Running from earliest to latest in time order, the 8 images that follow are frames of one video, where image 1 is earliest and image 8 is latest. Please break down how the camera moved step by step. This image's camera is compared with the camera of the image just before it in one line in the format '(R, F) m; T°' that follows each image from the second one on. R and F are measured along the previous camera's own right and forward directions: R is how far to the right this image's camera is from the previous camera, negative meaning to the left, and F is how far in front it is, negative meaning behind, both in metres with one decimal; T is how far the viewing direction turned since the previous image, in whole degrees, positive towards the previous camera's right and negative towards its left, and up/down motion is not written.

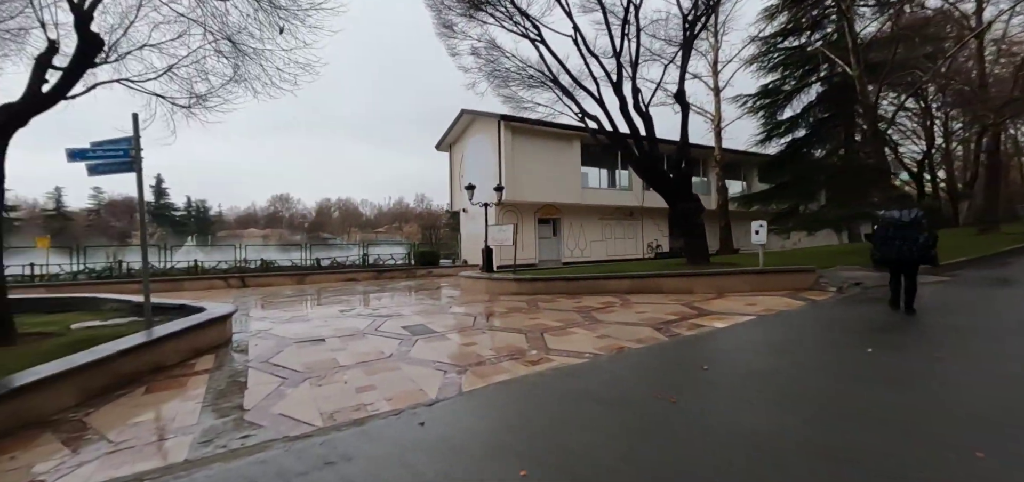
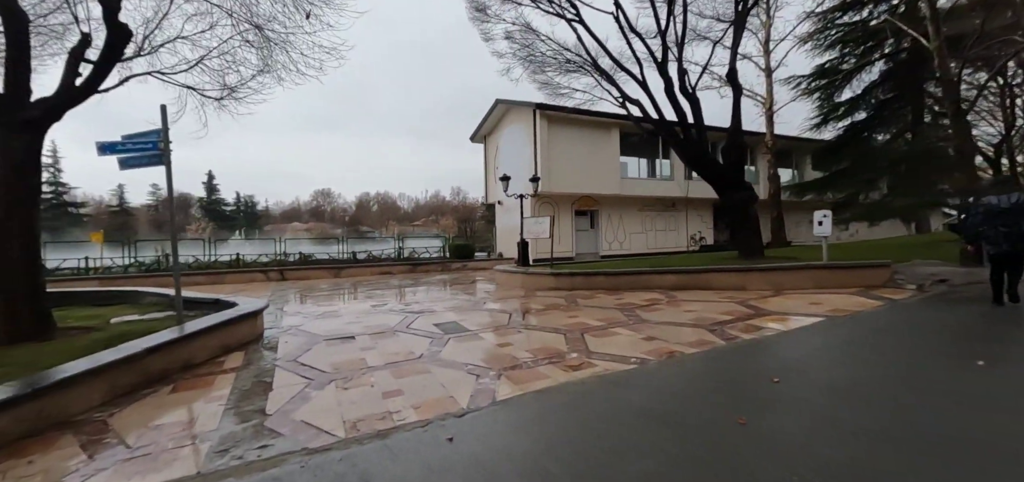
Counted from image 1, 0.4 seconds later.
(0.0, +0.5) m; -5°
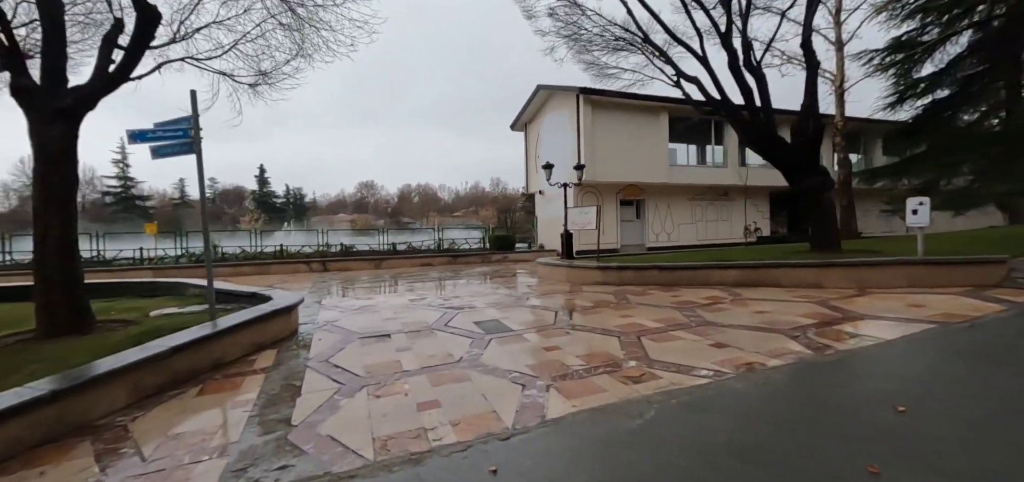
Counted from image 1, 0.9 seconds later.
(-0.1, +0.6) m; -5°
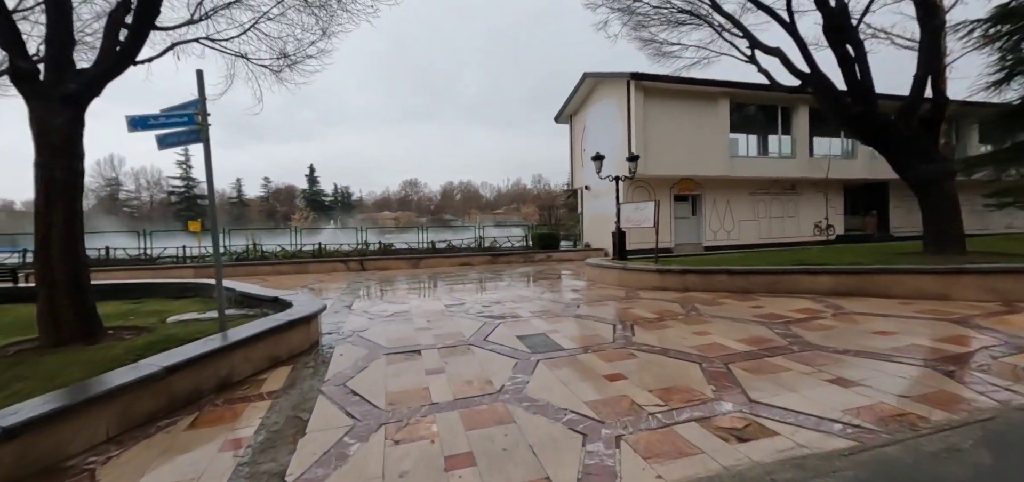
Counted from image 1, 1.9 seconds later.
(-0.1, +1.0) m; -5°
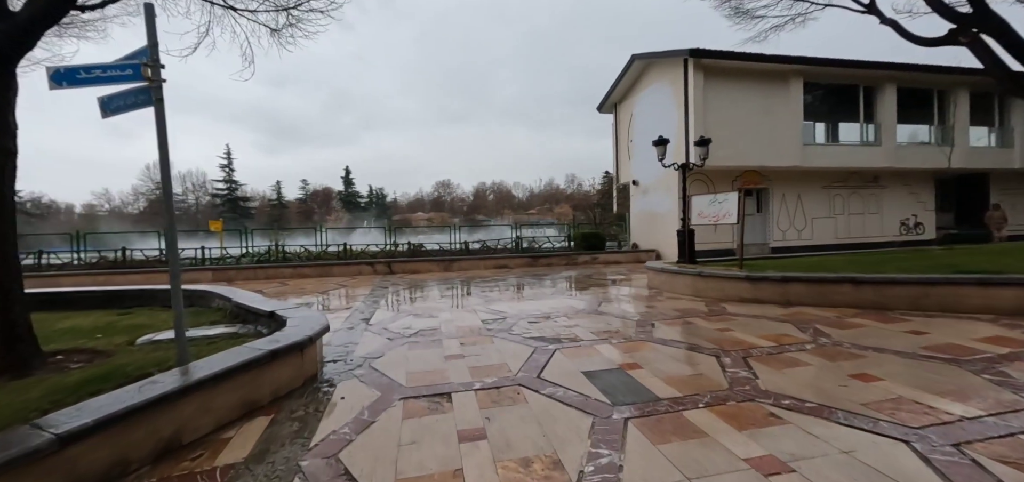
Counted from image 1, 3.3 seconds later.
(-0.3, +1.5) m; -4°
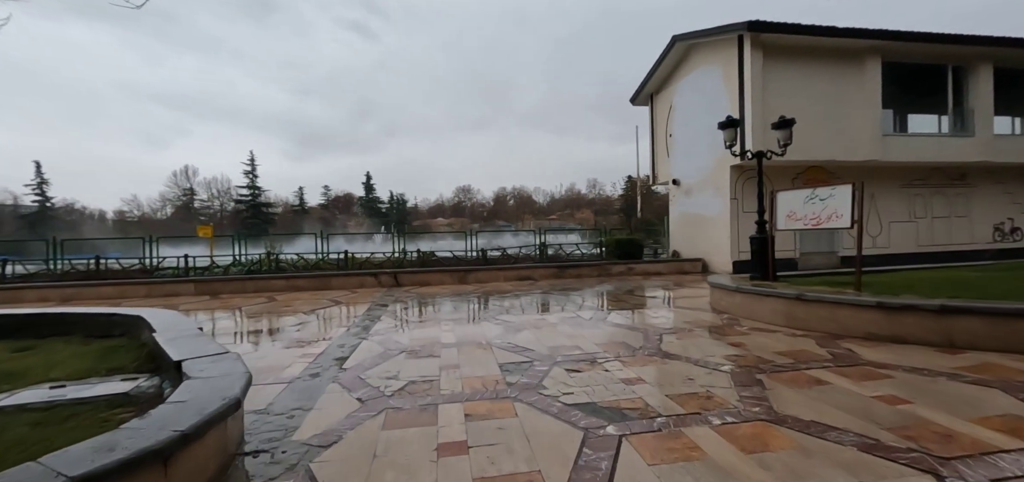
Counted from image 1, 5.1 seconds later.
(-0.1, +1.8) m; -3°
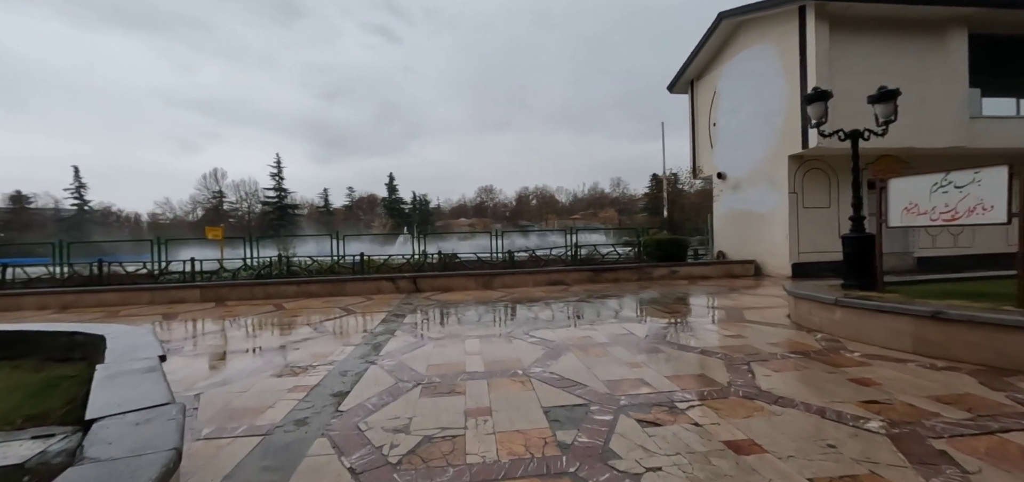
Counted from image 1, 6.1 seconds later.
(-0.2, +1.1) m; -3°
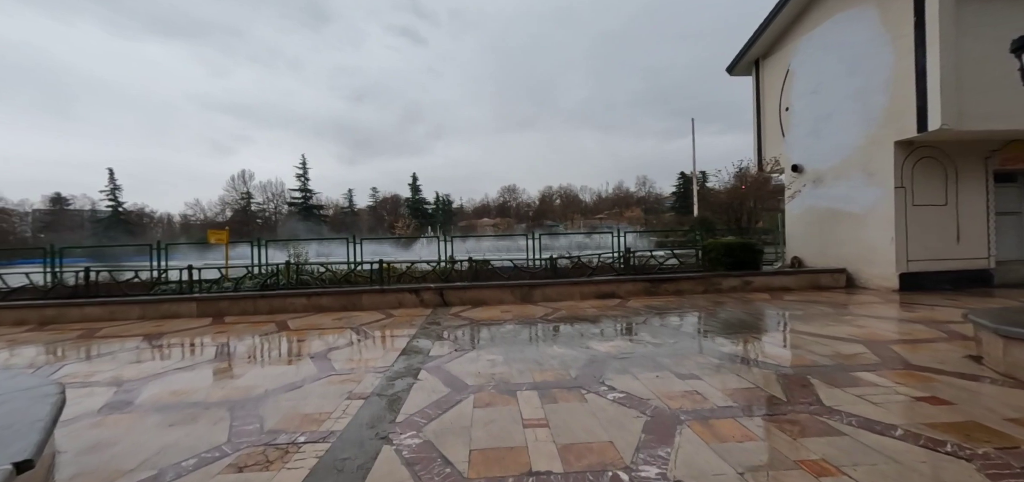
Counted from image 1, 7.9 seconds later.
(-0.4, +1.6) m; -3°
